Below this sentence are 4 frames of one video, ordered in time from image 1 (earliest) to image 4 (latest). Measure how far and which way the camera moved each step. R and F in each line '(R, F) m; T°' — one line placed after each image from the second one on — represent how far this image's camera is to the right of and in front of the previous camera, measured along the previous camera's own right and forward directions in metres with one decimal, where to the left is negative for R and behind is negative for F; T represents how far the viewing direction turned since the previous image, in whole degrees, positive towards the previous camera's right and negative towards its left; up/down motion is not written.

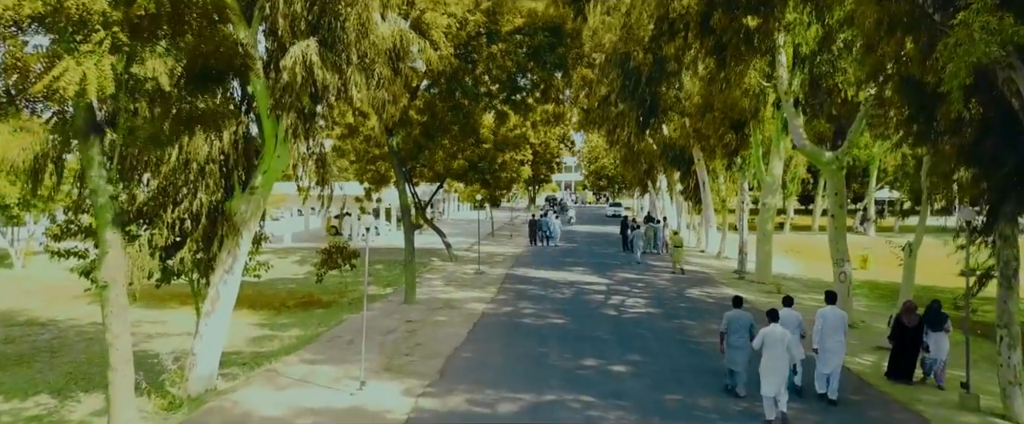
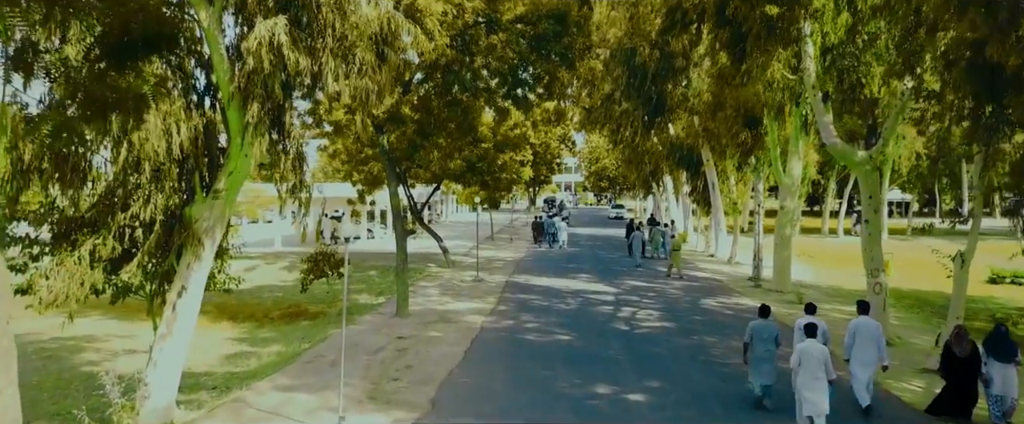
(0.0, +1.2) m; 0°
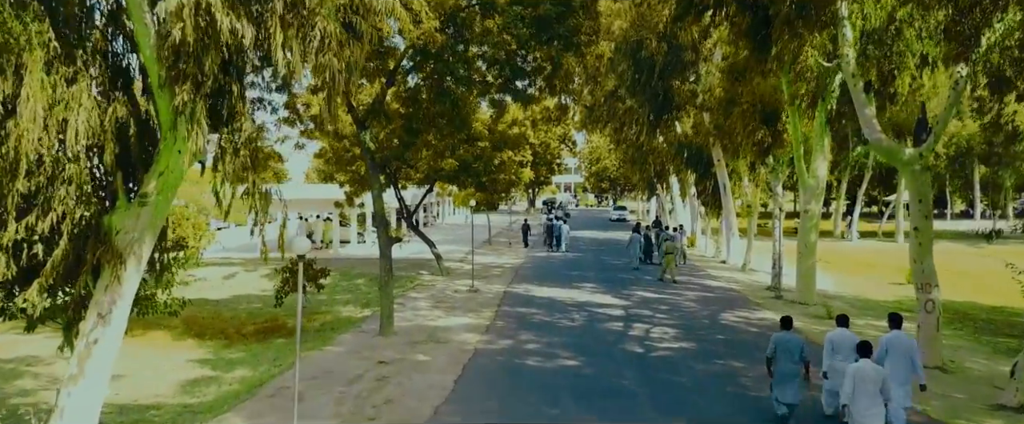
(0.0, +1.6) m; 0°
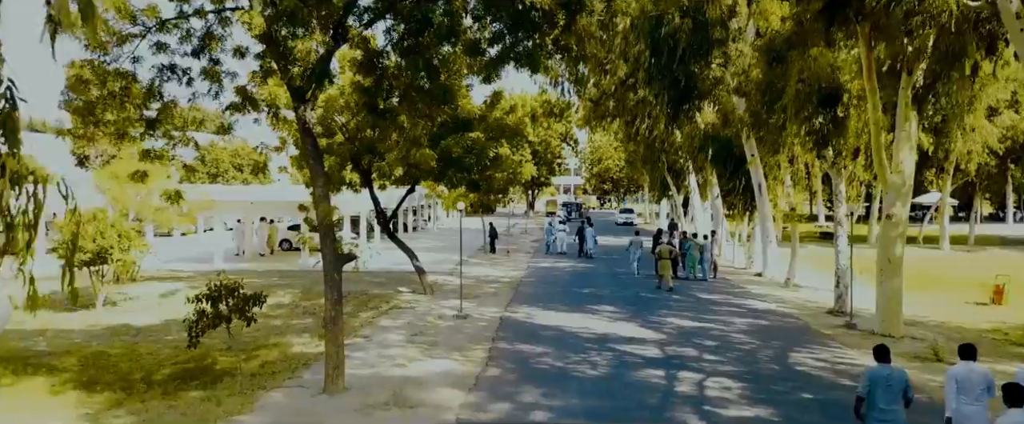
(0.0, +3.6) m; 0°
